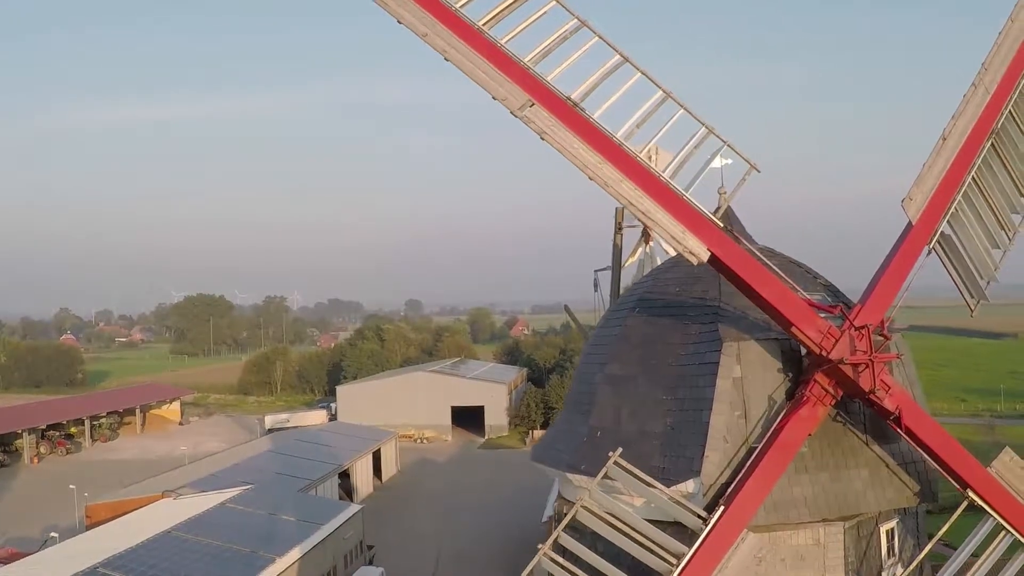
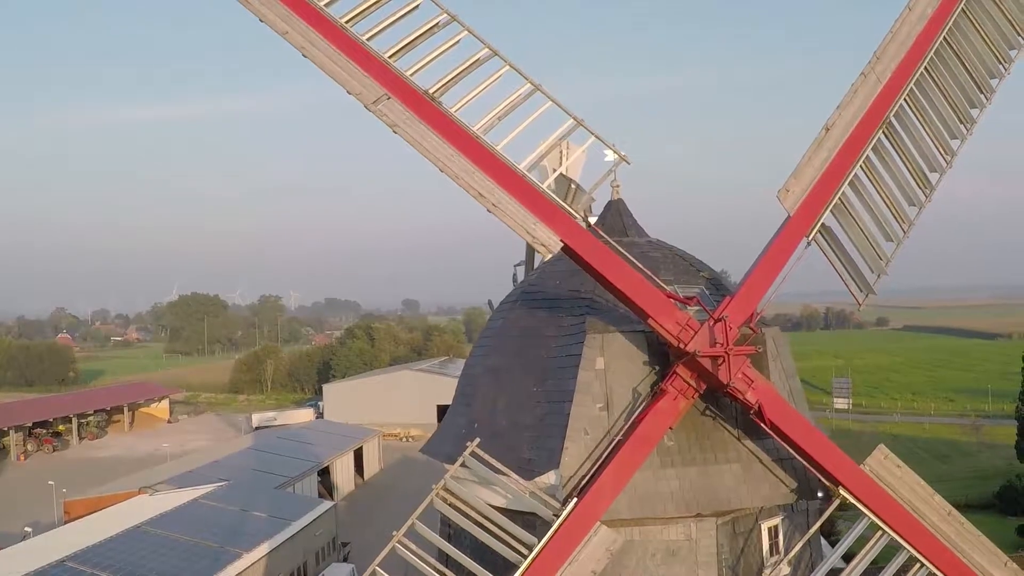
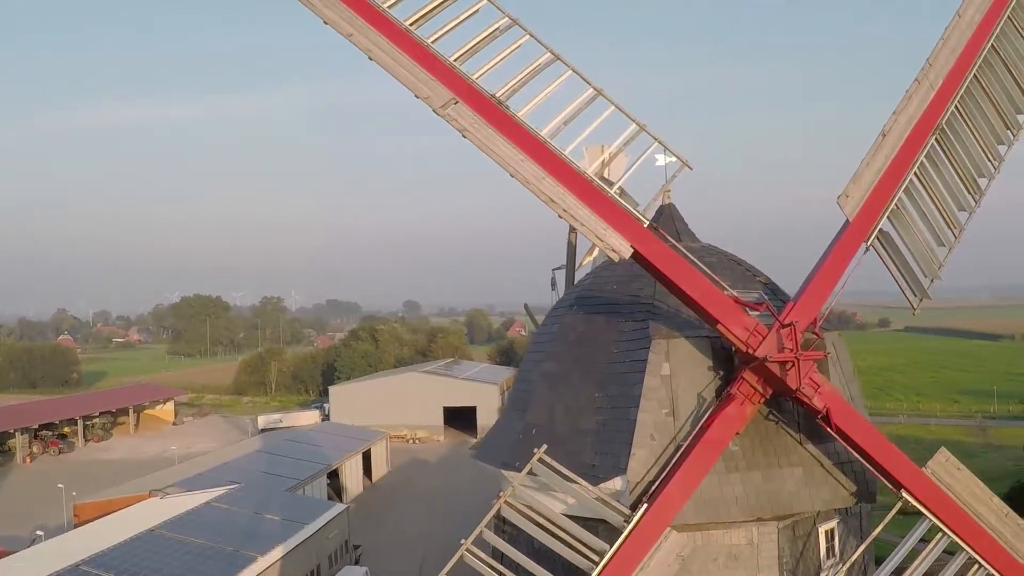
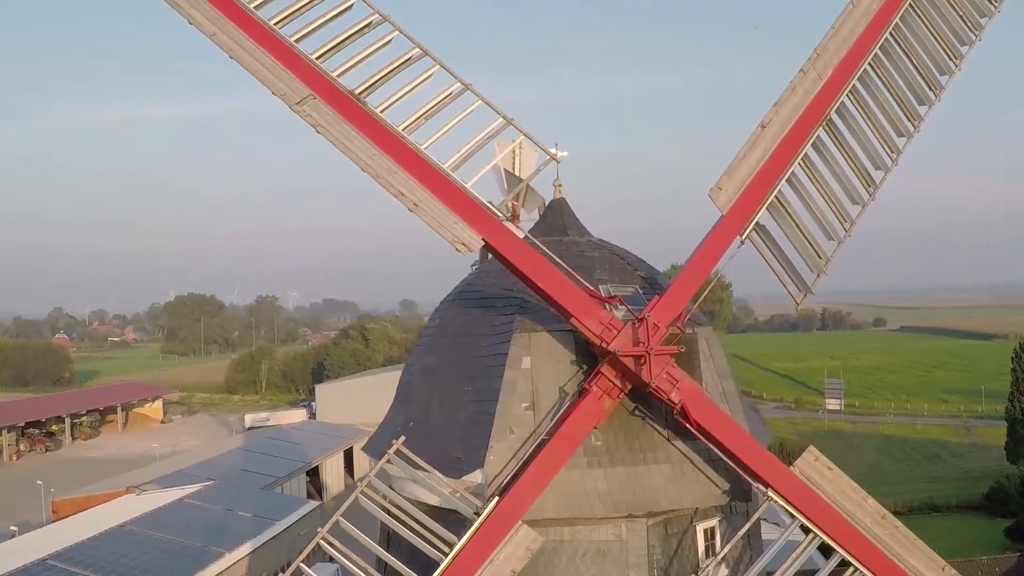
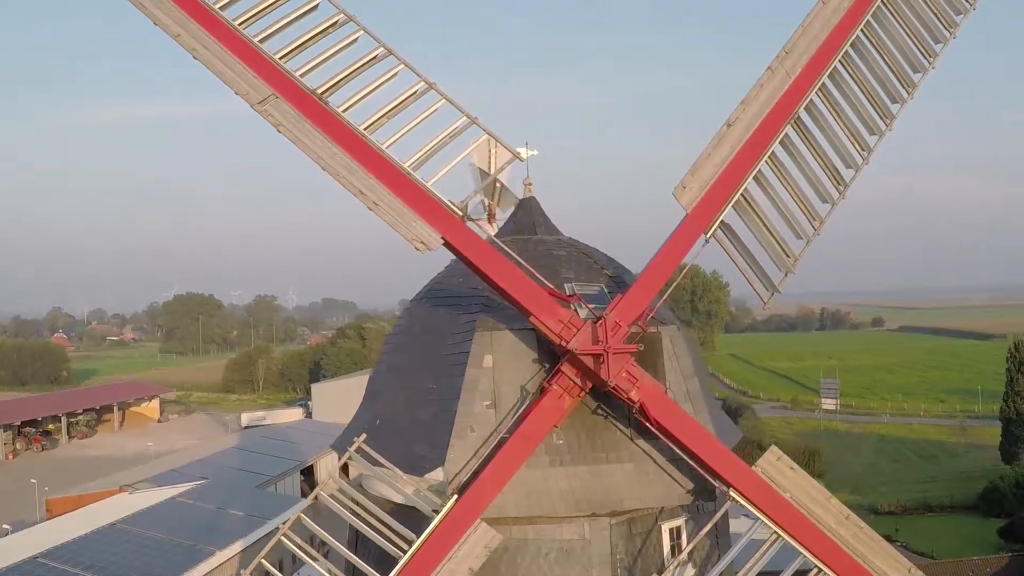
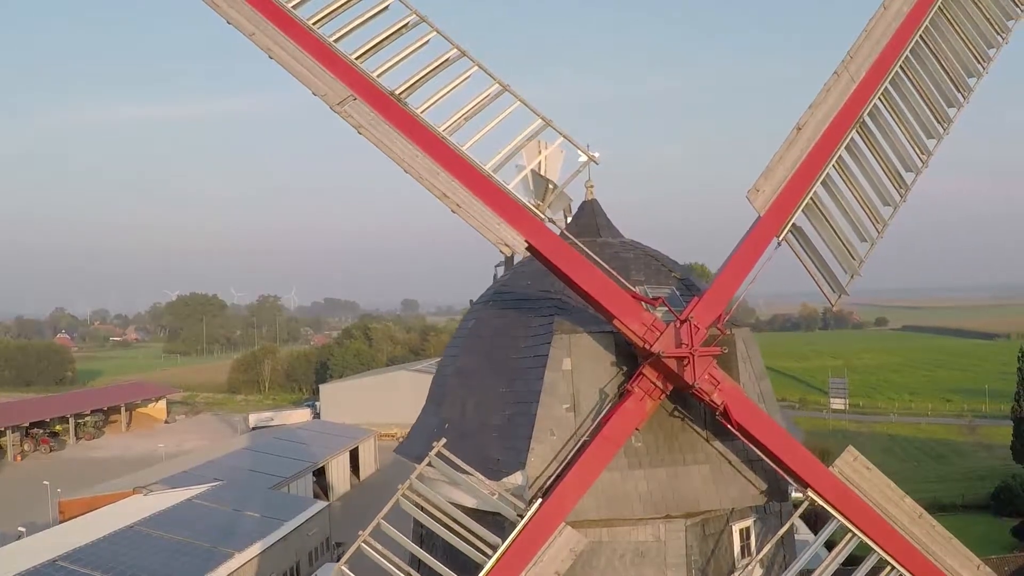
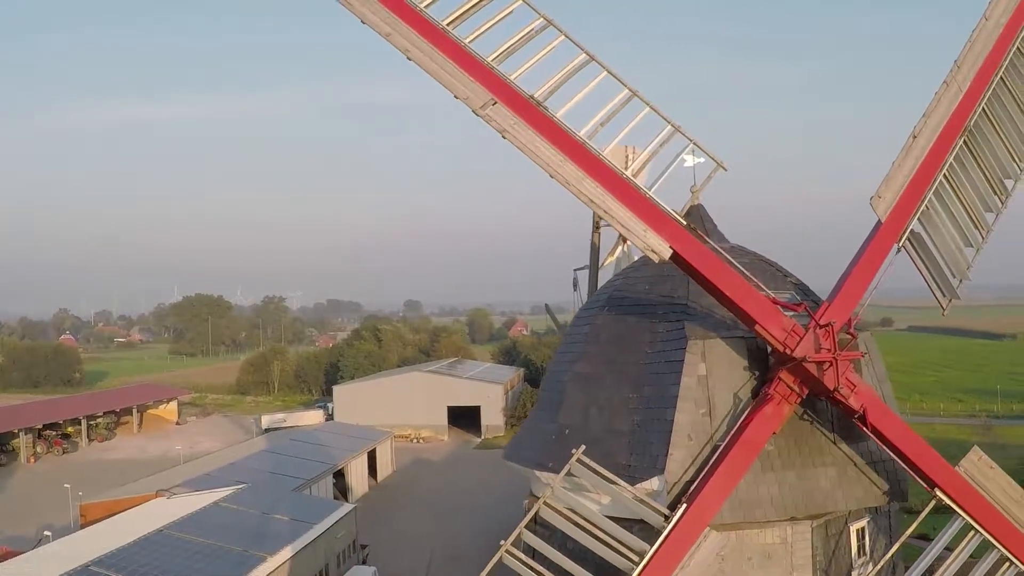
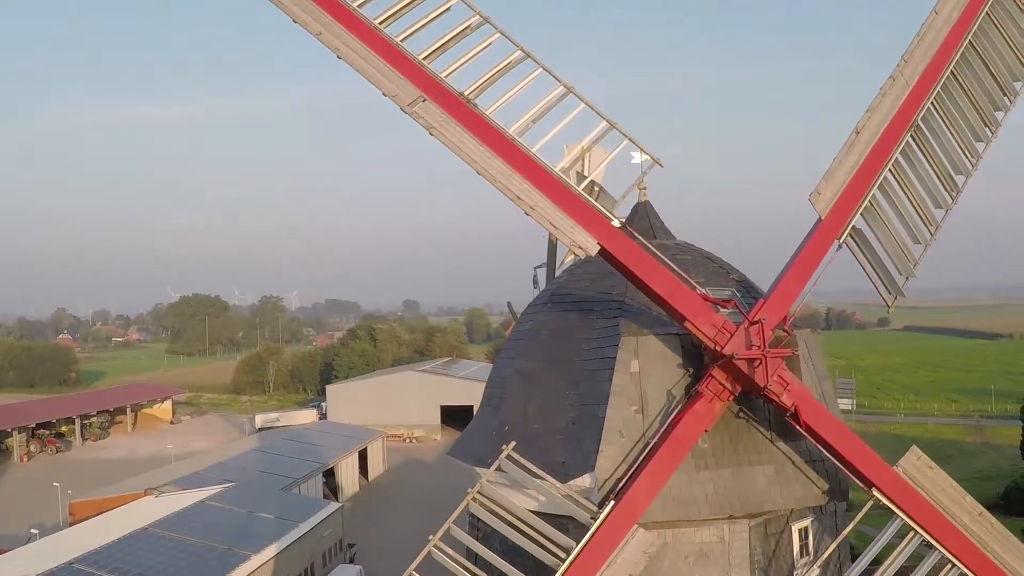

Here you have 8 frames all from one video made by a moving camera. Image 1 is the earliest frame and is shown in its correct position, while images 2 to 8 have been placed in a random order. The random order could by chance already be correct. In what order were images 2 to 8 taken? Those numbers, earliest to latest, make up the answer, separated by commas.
7, 3, 8, 2, 6, 4, 5
